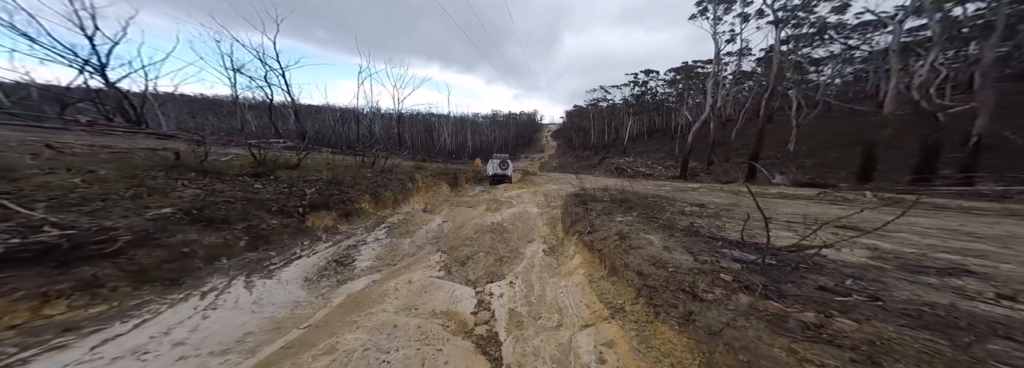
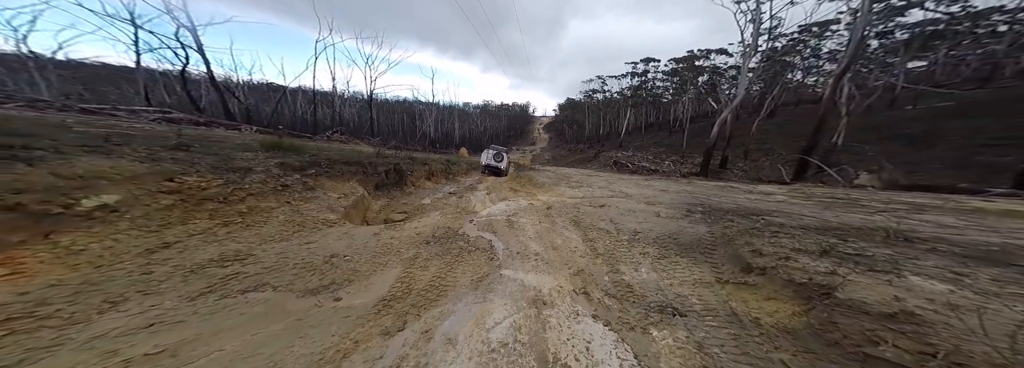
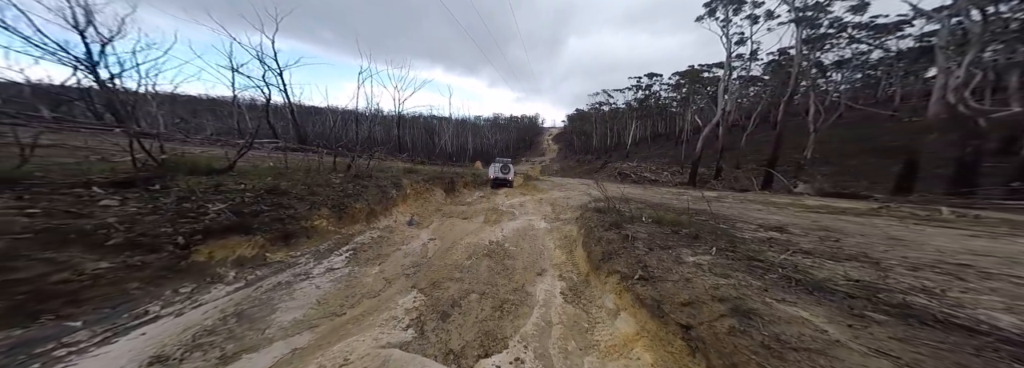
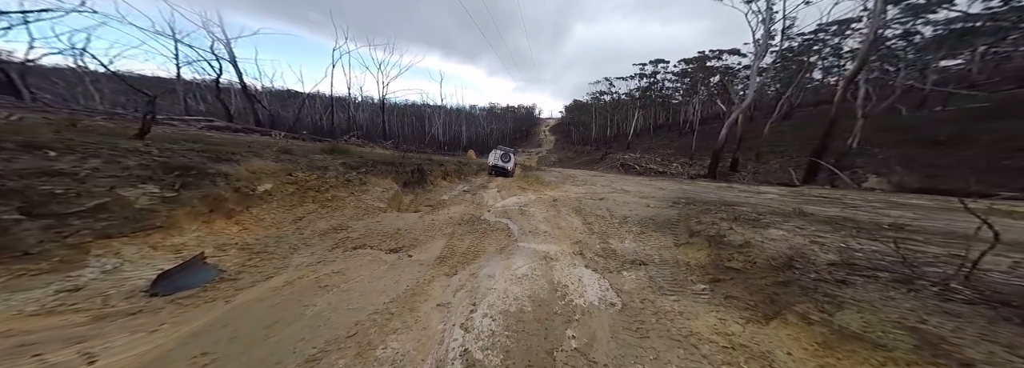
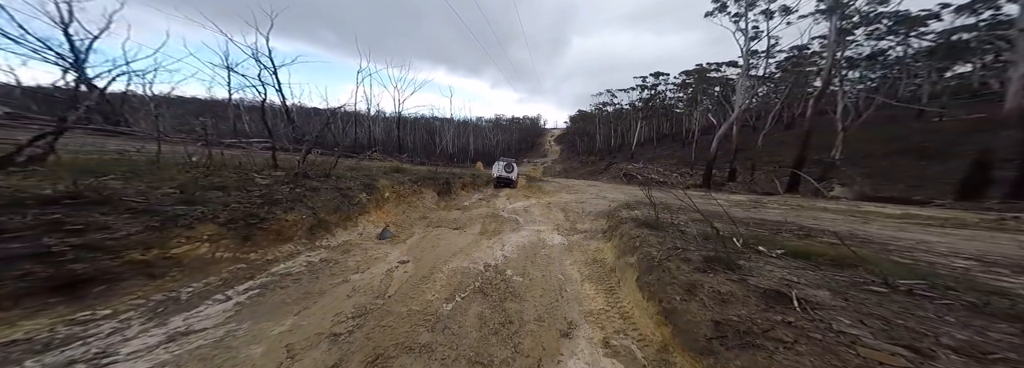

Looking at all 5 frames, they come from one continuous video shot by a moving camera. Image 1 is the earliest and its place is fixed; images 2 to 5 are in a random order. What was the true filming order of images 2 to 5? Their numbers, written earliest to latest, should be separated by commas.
3, 5, 4, 2
